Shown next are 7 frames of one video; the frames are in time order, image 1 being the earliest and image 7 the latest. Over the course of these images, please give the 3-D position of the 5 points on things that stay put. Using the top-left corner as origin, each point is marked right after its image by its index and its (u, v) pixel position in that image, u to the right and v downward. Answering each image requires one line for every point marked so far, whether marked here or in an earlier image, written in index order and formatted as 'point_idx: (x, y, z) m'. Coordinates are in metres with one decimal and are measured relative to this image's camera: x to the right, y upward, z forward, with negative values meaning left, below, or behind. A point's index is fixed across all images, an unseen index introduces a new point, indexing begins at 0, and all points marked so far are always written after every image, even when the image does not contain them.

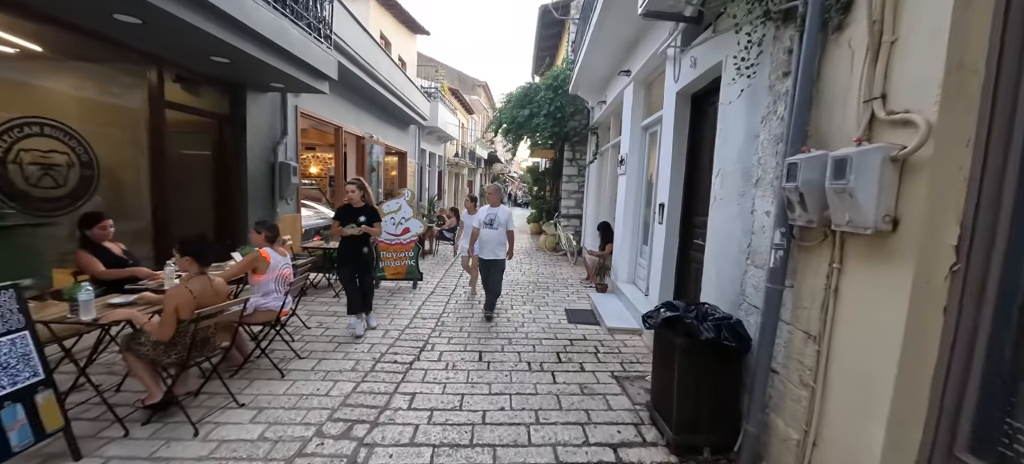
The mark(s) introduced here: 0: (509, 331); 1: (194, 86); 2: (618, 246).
0: (0.0, -1.1, +4.3) m
1: (-3.9, +1.8, +4.9) m
2: (+1.5, -0.2, +5.9) m
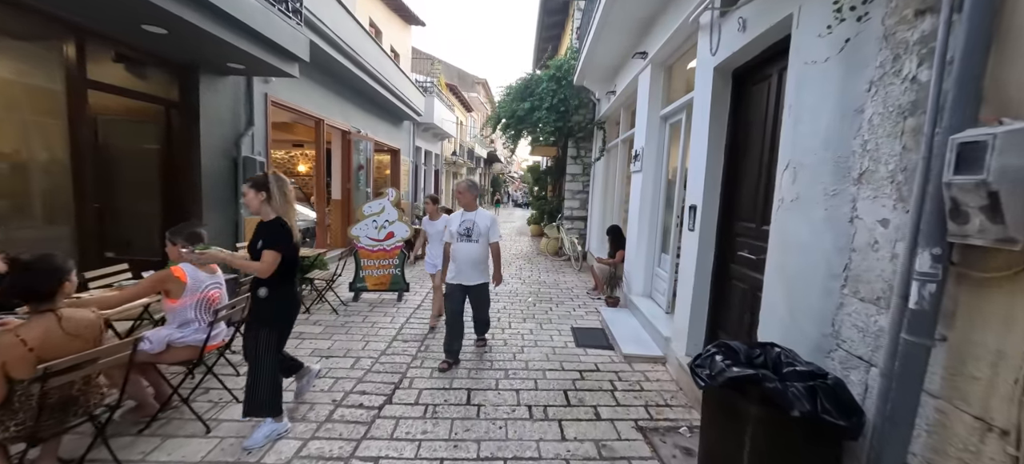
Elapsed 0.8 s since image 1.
0: (-0.1, -1.1, +3.5) m
1: (-3.9, +1.7, +4.2) m
2: (+1.5, -0.3, +5.1) m
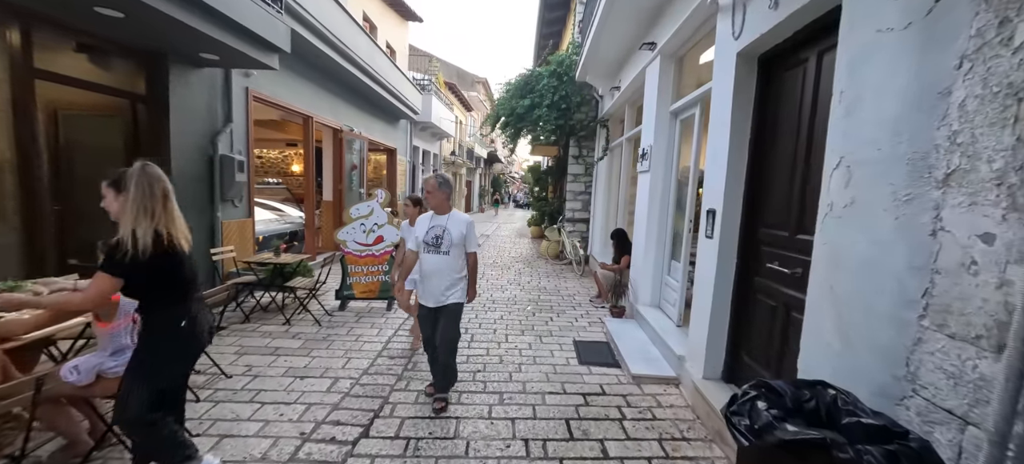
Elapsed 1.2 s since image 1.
0: (-0.1, -1.2, +3.2) m
1: (-3.9, +1.7, +3.8) m
2: (+1.5, -0.3, +4.8) m
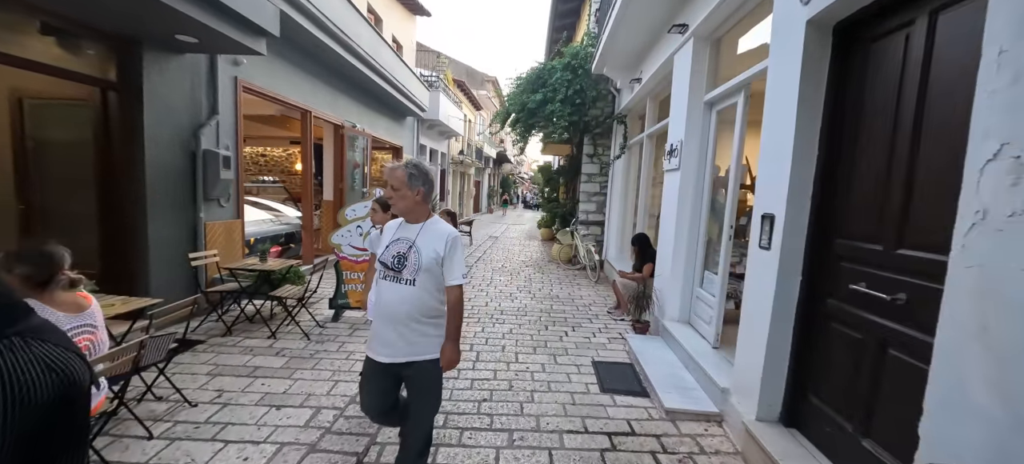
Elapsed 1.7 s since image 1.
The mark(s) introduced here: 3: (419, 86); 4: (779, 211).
0: (0.0, -1.2, +2.7) m
1: (-3.8, +1.6, +3.4) m
2: (+1.6, -0.4, +4.2) m
3: (-2.5, +3.9, +10.9) m
4: (+1.5, +0.1, +2.3) m
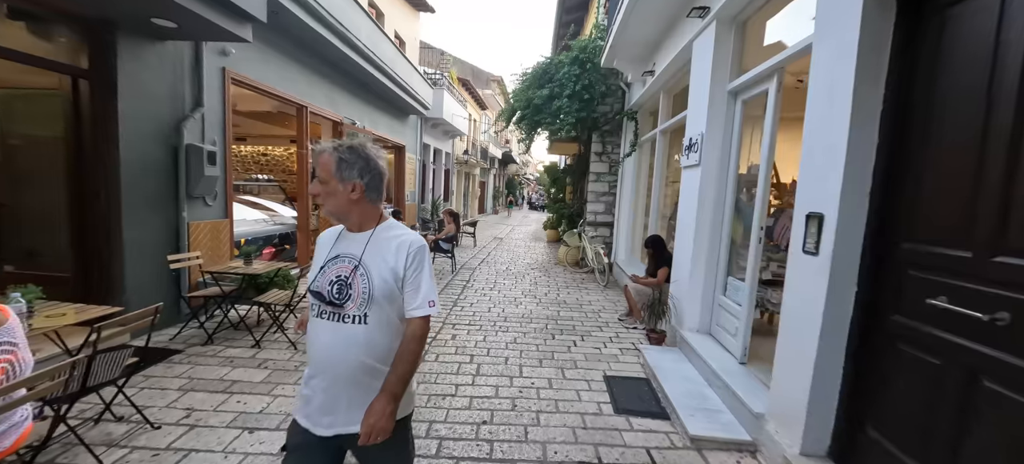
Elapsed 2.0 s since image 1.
0: (0.0, -1.2, +2.4) m
1: (-3.8, +1.6, +3.2) m
2: (+1.6, -0.4, +3.9) m
3: (-2.4, +3.9, +10.6) m
4: (+1.5, +0.1, +1.9) m
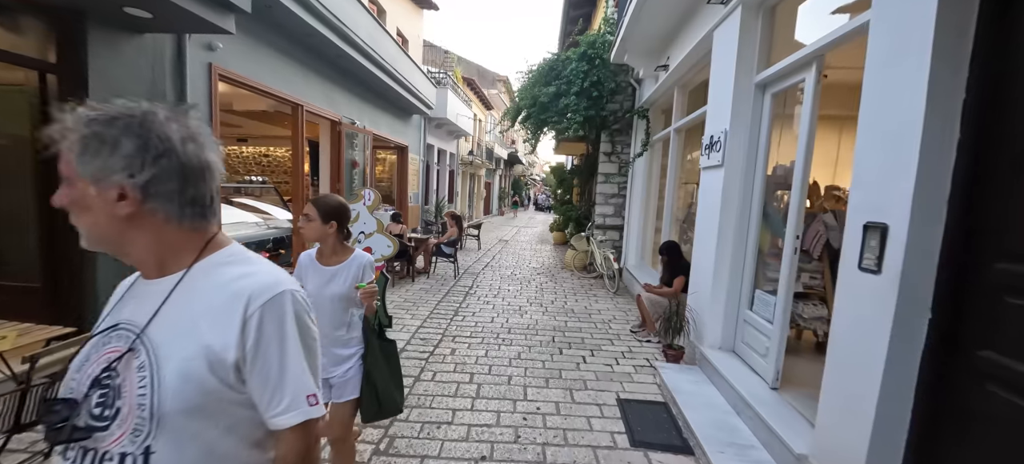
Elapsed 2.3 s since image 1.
0: (0.0, -1.3, +2.1) m
1: (-3.7, +1.6, +2.9) m
2: (+1.7, -0.5, +3.6) m
3: (-2.2, +3.9, +10.3) m
4: (+1.5, +0.1, +1.6) m
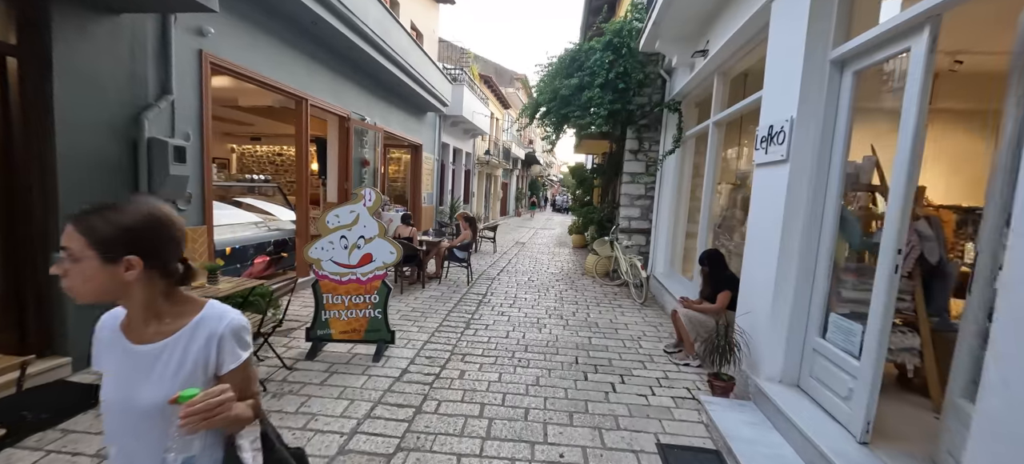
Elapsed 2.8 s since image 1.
0: (+0.1, -1.3, +1.6) m
1: (-3.6, +1.6, +2.6) m
2: (+1.8, -0.5, +3.0) m
3: (-1.8, +3.8, +9.9) m
4: (+1.6, 0.0, +1.0) m
